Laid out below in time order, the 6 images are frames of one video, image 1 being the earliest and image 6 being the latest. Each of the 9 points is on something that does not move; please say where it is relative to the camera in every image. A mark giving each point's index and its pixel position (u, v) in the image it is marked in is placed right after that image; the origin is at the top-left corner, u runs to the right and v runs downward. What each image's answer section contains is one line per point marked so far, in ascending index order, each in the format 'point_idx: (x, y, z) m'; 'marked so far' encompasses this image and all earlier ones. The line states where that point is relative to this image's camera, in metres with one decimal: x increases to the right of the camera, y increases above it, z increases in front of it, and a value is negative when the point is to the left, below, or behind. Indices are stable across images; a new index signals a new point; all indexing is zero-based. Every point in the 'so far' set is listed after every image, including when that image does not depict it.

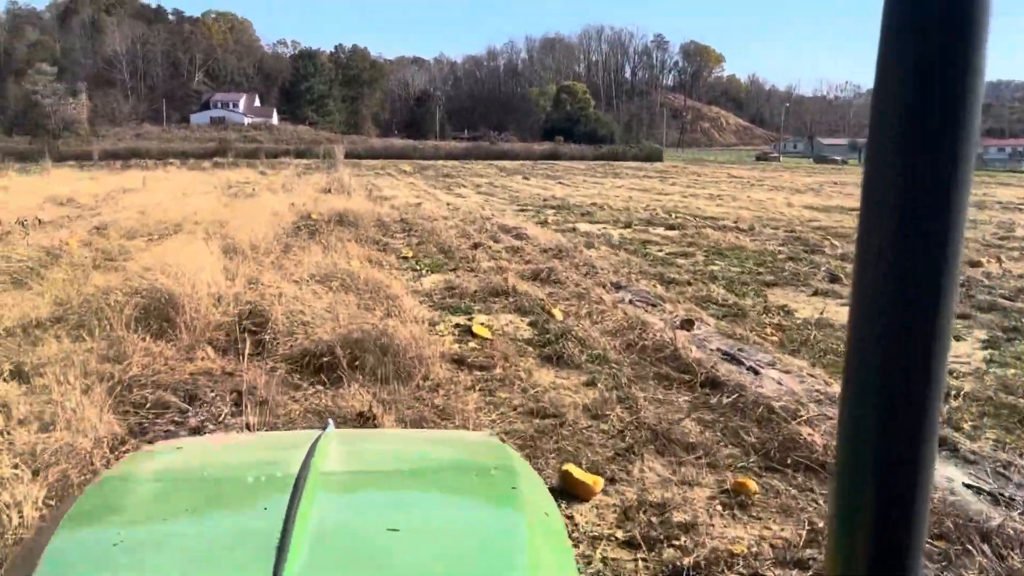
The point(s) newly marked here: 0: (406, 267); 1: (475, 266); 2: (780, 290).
0: (-1.1, +0.2, +8.9) m
1: (-0.4, +0.2, +9.2) m
2: (+2.6, 0.0, +8.2) m
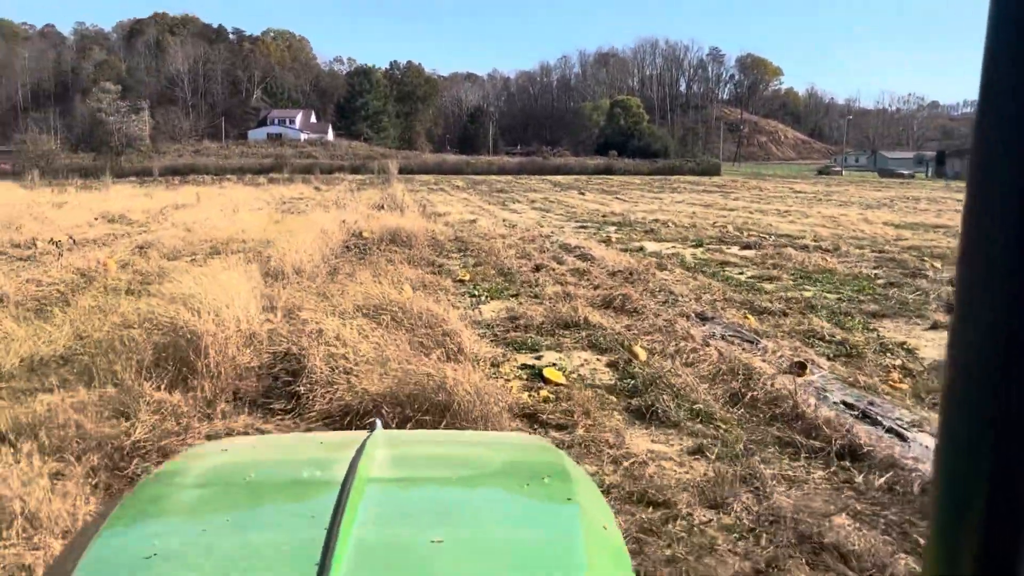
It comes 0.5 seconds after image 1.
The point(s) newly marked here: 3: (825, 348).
0: (-0.5, -0.1, +8.1) m
1: (+0.2, 0.0, +8.3) m
2: (+3.2, -0.3, +7.1) m
3: (+2.2, -0.4, +6.0) m
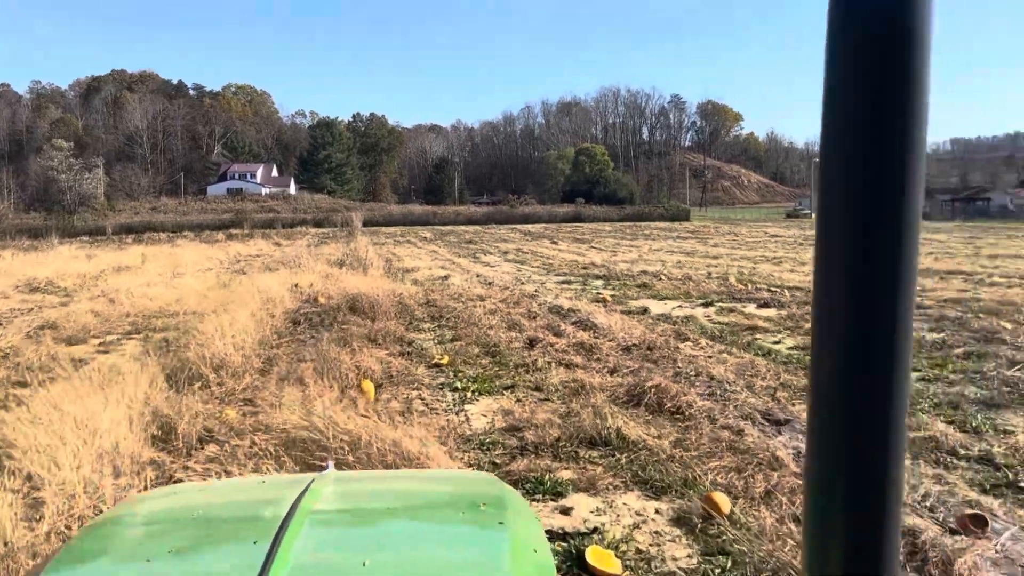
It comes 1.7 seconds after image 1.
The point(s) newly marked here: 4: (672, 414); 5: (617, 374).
0: (-0.5, -0.7, +6.2) m
1: (+0.2, -0.7, +6.4) m
2: (+3.2, -0.8, +5.3) m
3: (+2.2, -0.9, +4.1) m
4: (+1.0, -0.8, +5.2) m
5: (+0.8, -0.7, +6.4) m
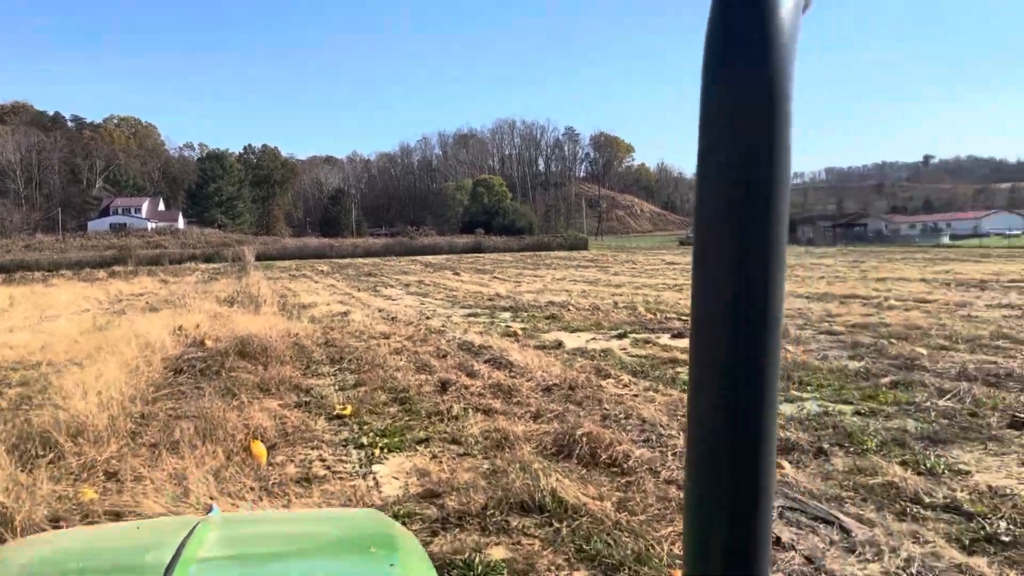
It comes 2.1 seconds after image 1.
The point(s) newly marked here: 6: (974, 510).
0: (-1.1, -1.0, +5.5) m
1: (-0.4, -1.0, +5.8) m
2: (+2.7, -1.0, +5.0) m
3: (+1.9, -1.0, +3.7) m
4: (+0.5, -1.0, +4.7) m
5: (+0.2, -0.9, +5.8) m
6: (+2.1, -1.0, +3.9) m
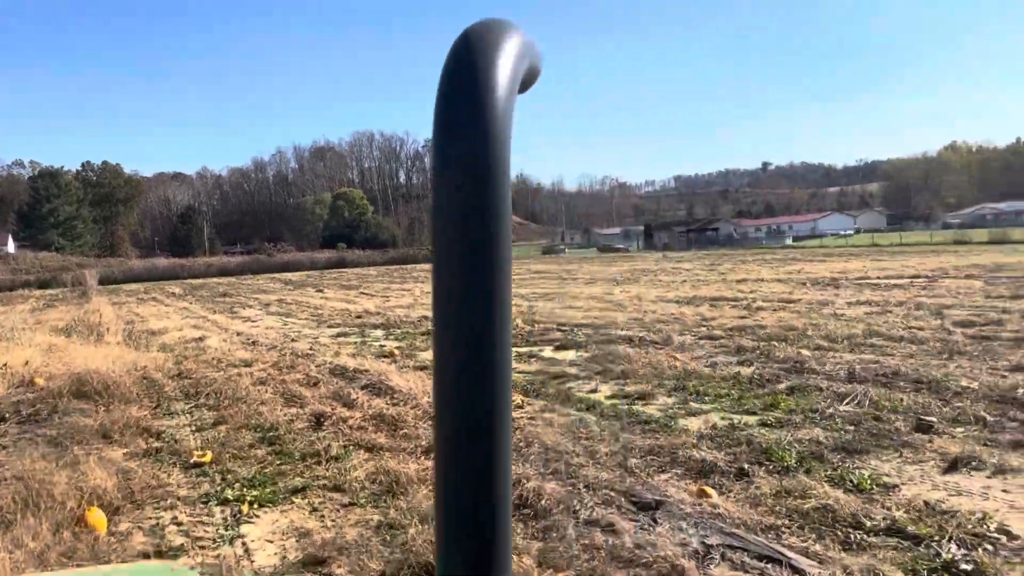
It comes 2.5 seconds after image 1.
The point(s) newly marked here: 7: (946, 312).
0: (-1.7, -1.2, +4.6) m
1: (-1.1, -1.1, +5.0) m
2: (+2.1, -1.0, +4.8) m
3: (+1.5, -1.1, +3.4) m
4: (0.0, -1.1, +4.1) m
5: (-0.5, -1.0, +5.2) m
6: (+1.7, -1.0, +3.6) m
7: (+6.2, -0.3, +12.1) m
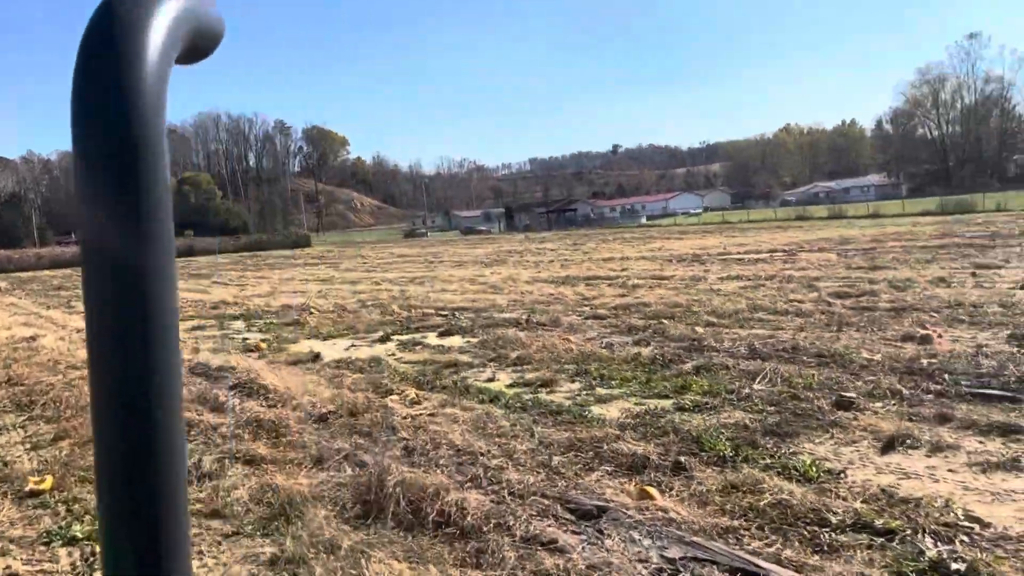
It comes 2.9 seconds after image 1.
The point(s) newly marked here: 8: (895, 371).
0: (-2.1, -1.1, +3.8) m
1: (-1.5, -1.0, +4.3) m
2: (+1.6, -0.8, +4.5) m
3: (+1.3, -1.0, +3.1) m
4: (-0.3, -1.0, +3.5) m
5: (-1.0, -1.0, +4.5) m
6: (+1.4, -0.9, +3.3) m
7: (+4.5, +0.1, +12.4) m
8: (+2.7, -0.6, +5.9) m
